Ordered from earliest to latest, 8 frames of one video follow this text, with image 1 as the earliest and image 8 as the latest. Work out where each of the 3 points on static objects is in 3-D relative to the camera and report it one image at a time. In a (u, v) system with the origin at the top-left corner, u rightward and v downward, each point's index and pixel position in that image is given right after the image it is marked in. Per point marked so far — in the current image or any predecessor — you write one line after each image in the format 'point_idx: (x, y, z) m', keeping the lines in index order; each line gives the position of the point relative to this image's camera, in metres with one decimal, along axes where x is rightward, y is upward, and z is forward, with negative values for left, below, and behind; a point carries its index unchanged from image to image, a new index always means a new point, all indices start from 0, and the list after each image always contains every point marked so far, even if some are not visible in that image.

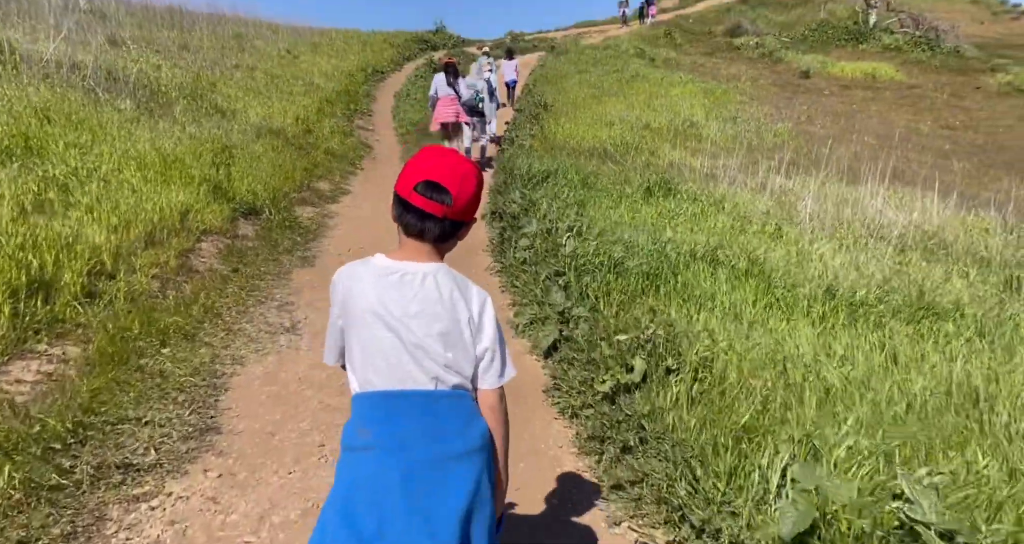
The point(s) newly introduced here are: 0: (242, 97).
0: (-5.8, +3.7, +13.8) m
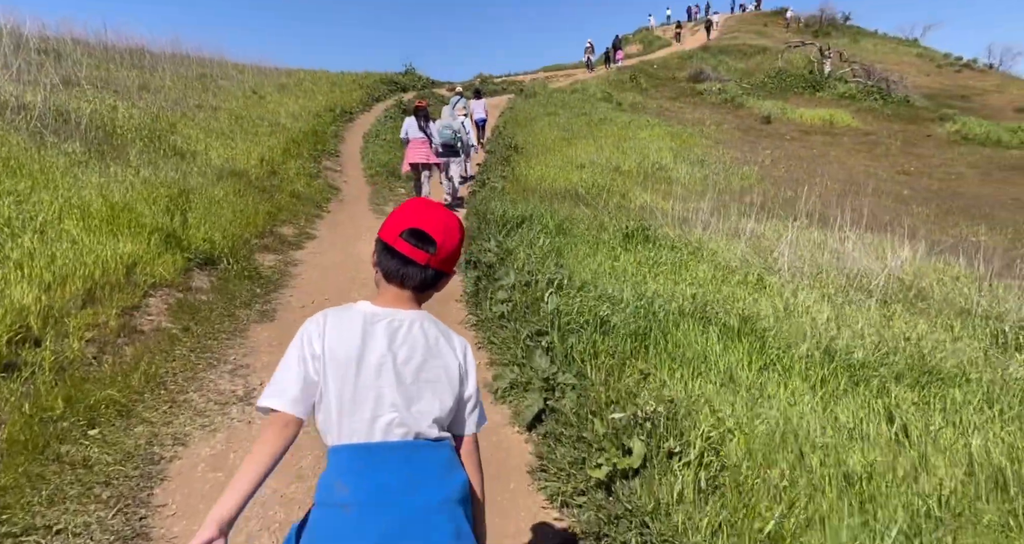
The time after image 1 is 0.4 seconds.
0: (-6.4, +2.8, +13.4) m
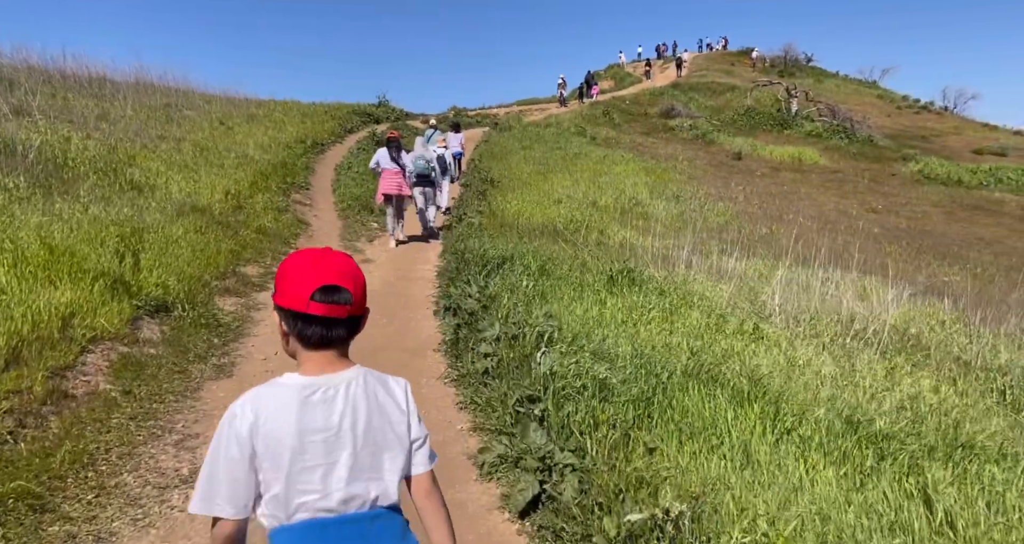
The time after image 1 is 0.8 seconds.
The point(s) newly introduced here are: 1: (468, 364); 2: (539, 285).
0: (-6.9, +2.0, +12.8) m
1: (-0.4, -0.8, +5.3) m
2: (+0.3, -0.2, +7.3) m
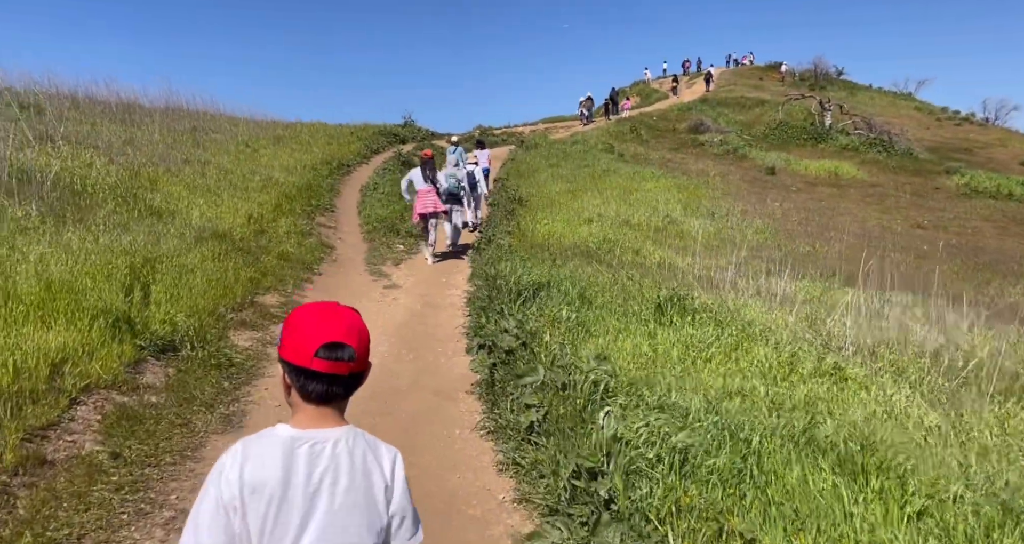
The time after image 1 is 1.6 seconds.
0: (-6.3, +1.5, +12.4) m
1: (0.0, -1.0, +4.6) m
2: (+0.7, -0.5, +6.6) m
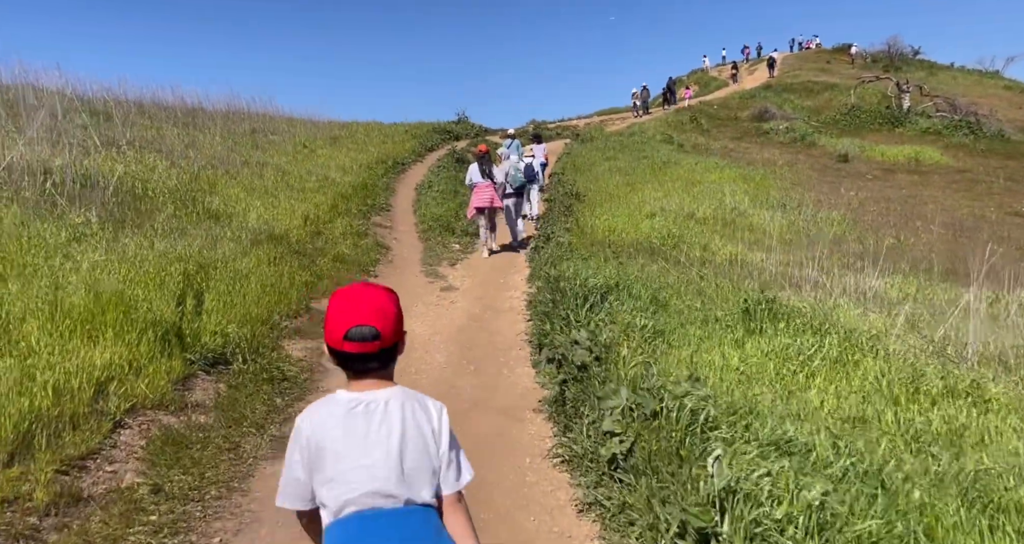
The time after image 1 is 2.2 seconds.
0: (-5.1, +1.4, +12.3) m
1: (+0.5, -1.1, +4.1) m
2: (+1.4, -0.5, +6.0) m
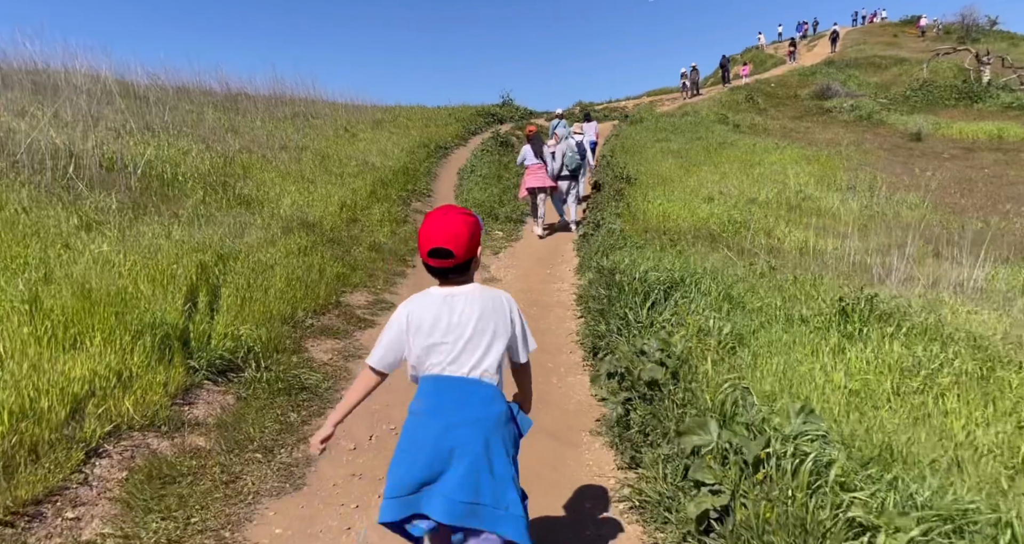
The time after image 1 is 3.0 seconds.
0: (-4.3, +1.6, +11.8) m
1: (+0.8, -1.1, +3.2) m
2: (+1.8, -0.4, +5.0) m
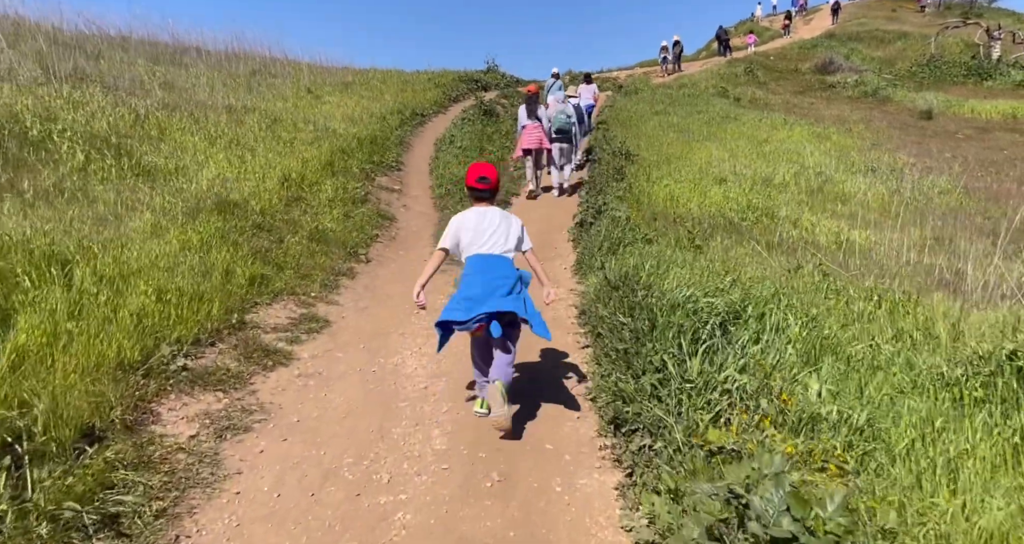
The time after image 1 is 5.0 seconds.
0: (-4.5, +1.8, +9.4) m
1: (+0.7, -1.3, +1.1) m
2: (+1.7, -0.6, +3.0) m
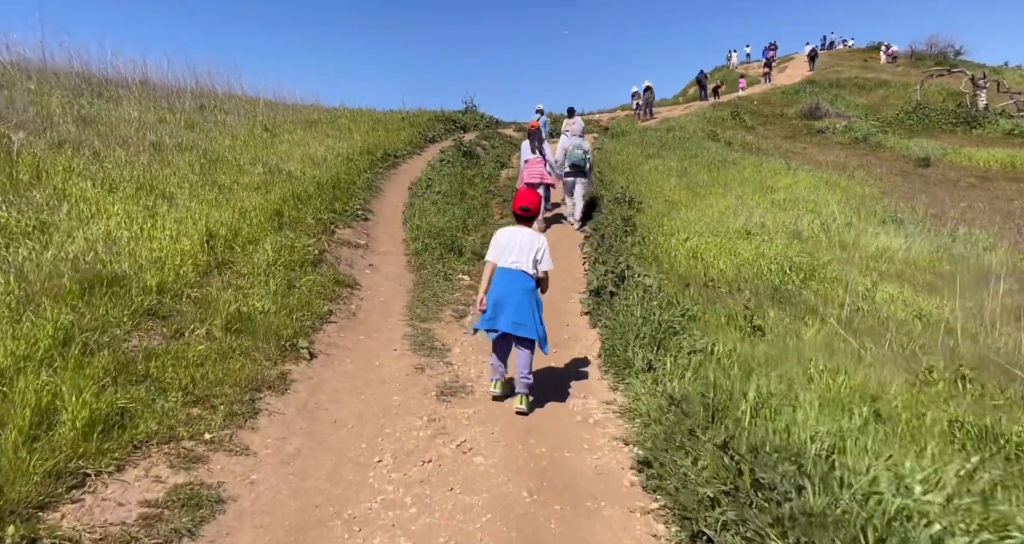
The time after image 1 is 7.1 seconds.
0: (-4.5, +0.8, +7.0) m
1: (+1.0, -1.8, -1.3) m
2: (+1.9, -1.2, +0.6) m
